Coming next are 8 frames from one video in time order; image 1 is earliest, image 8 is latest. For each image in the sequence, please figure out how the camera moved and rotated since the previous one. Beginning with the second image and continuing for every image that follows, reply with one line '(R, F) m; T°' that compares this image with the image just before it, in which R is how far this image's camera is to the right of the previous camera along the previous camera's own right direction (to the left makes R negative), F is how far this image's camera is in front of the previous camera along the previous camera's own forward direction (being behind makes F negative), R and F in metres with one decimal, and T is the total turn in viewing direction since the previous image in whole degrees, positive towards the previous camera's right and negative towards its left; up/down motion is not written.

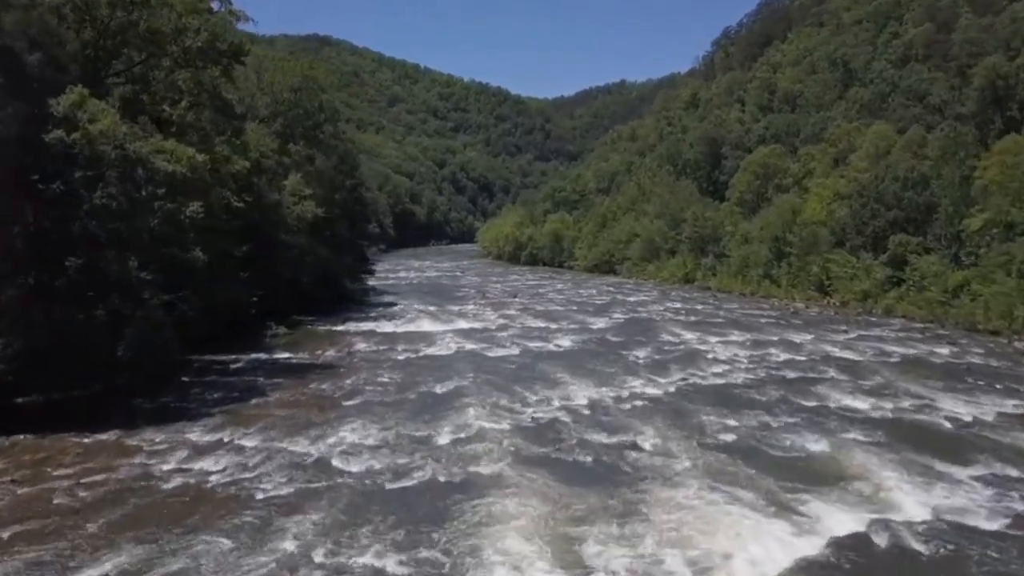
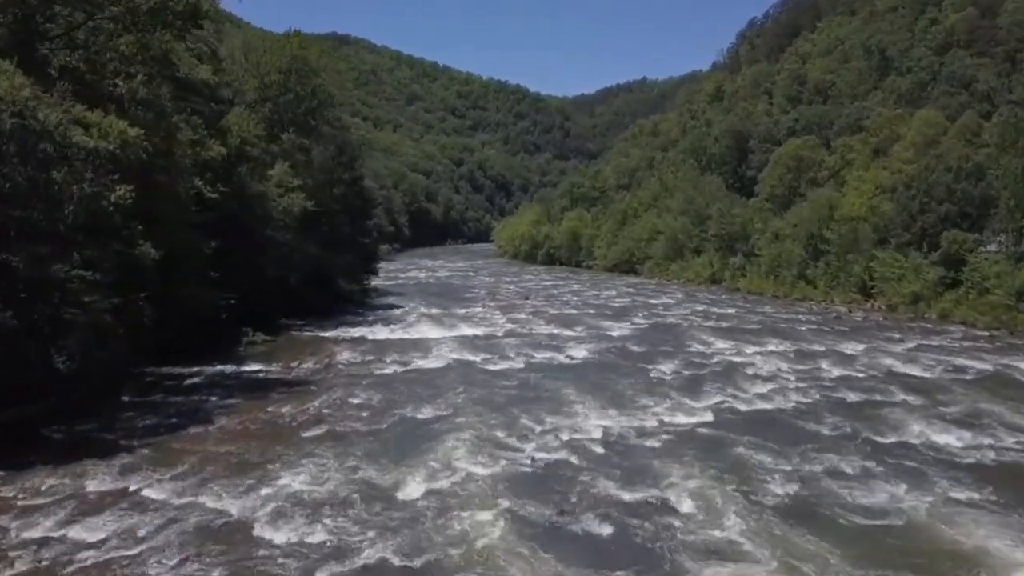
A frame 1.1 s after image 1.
(+0.5, +4.2) m; -1°
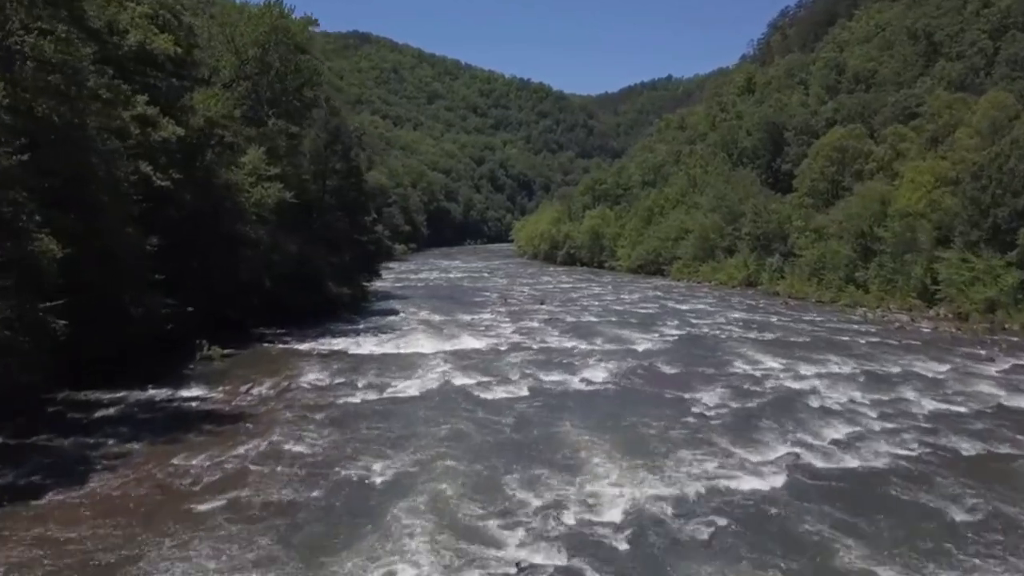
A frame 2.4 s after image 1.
(+0.6, +5.2) m; -2°
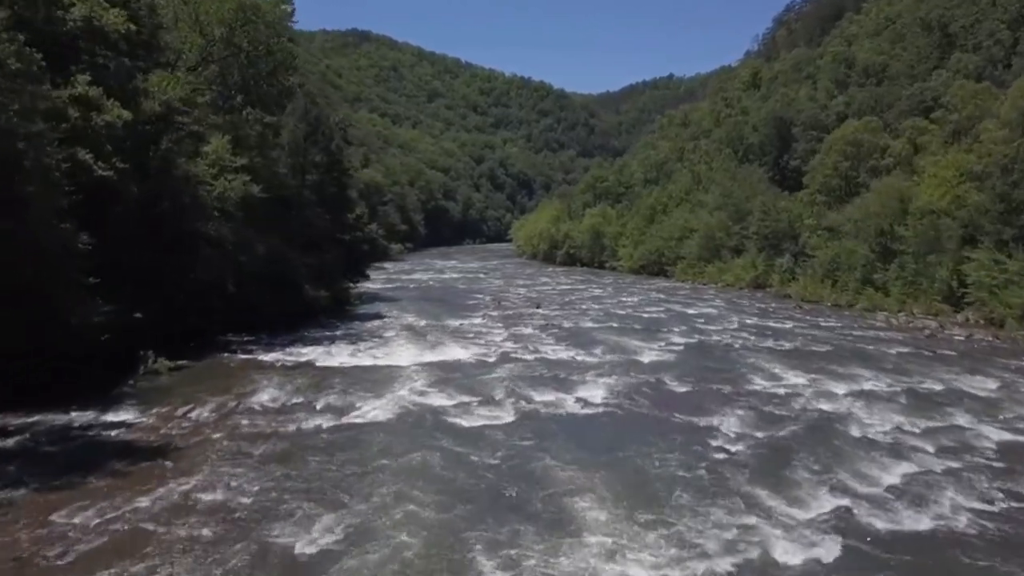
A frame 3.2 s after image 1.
(+0.4, +3.1) m; 0°
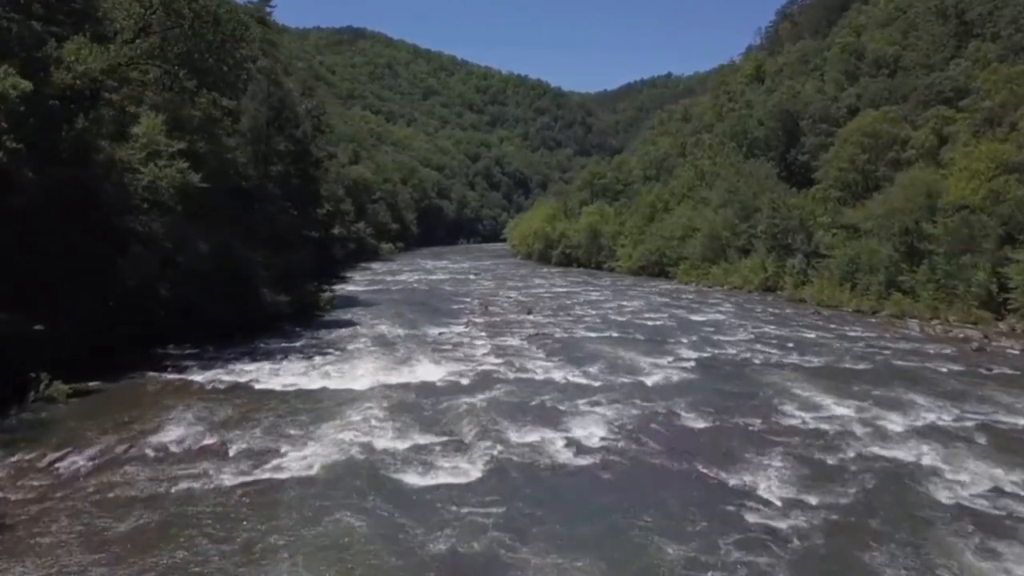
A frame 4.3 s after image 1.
(+0.5, +4.2) m; 0°
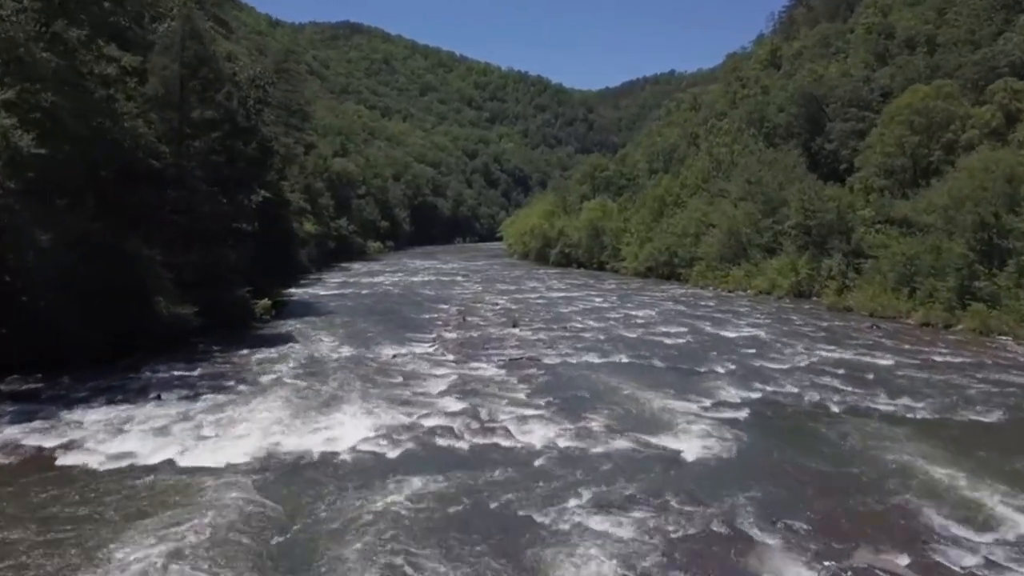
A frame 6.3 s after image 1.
(+0.7, +7.7) m; 0°
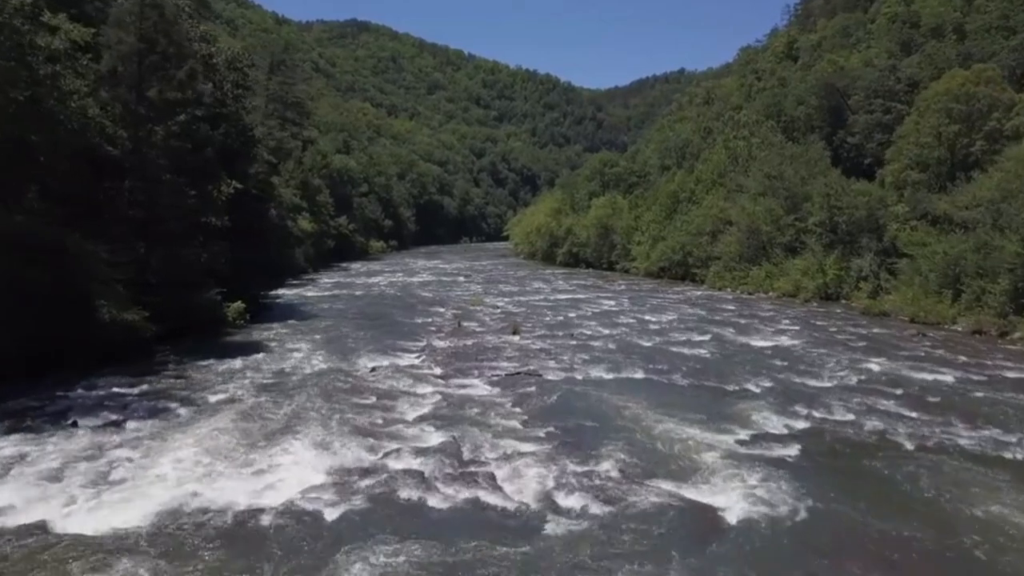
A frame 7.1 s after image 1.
(+0.3, +3.3) m; -1°
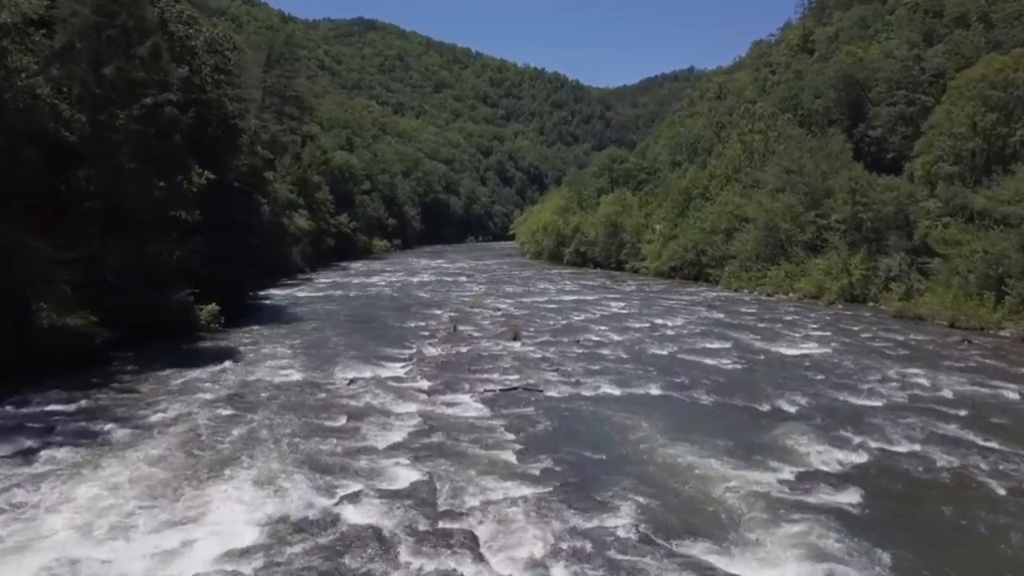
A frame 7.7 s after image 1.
(+0.2, +2.6) m; -1°
